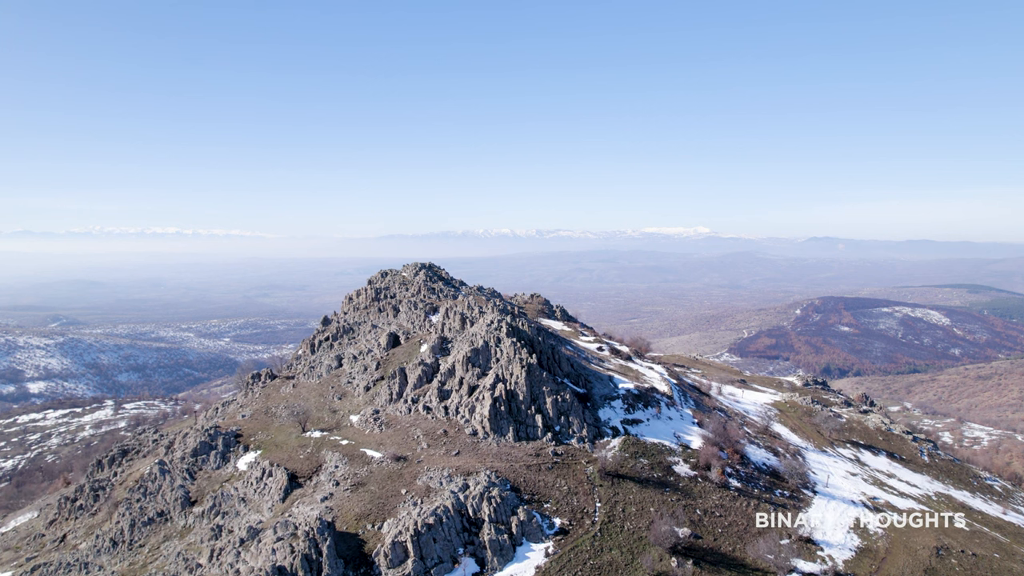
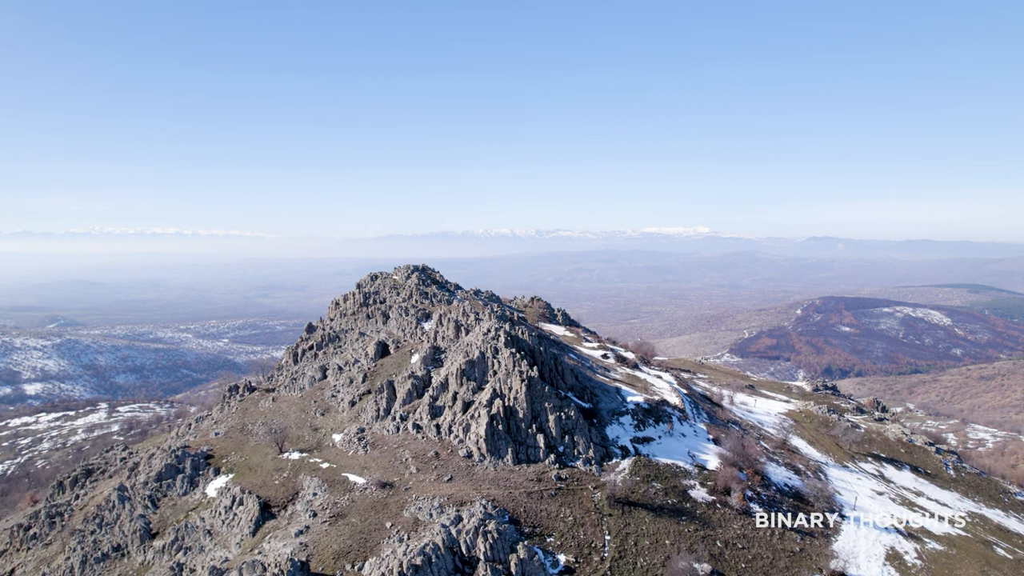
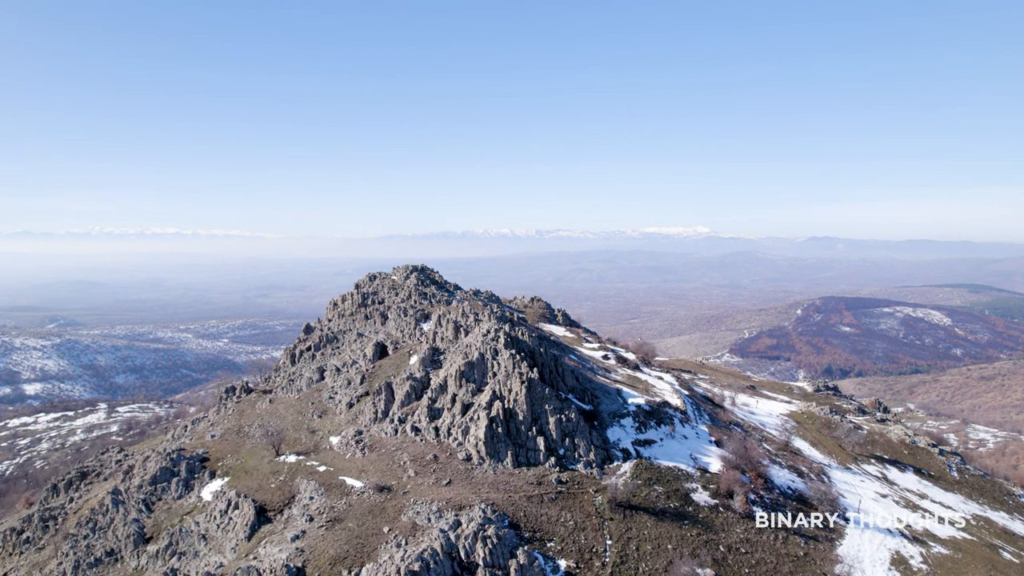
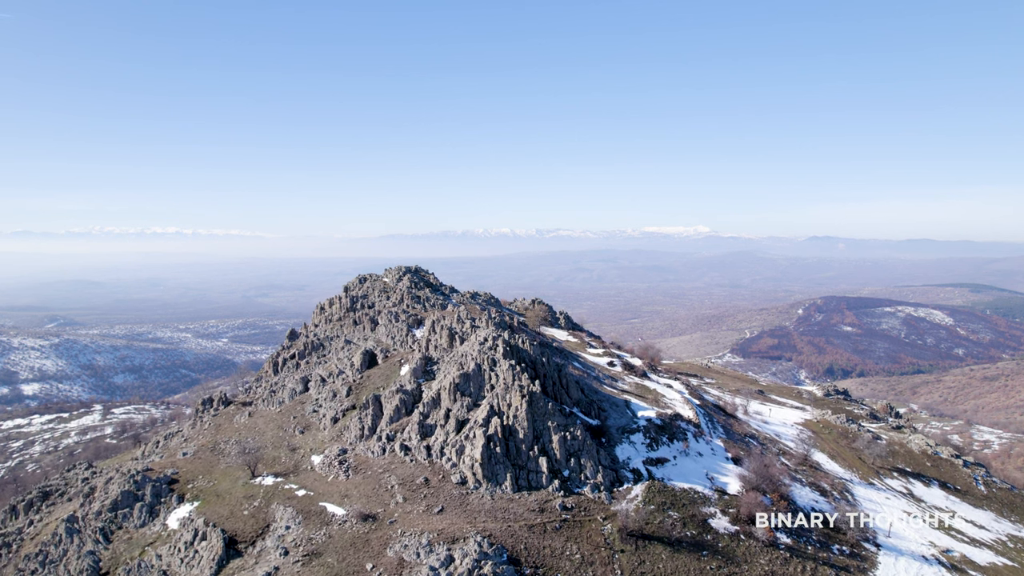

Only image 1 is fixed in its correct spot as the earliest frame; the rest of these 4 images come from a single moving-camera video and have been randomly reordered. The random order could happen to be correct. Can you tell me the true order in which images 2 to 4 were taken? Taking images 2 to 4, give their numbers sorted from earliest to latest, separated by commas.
2, 3, 4
